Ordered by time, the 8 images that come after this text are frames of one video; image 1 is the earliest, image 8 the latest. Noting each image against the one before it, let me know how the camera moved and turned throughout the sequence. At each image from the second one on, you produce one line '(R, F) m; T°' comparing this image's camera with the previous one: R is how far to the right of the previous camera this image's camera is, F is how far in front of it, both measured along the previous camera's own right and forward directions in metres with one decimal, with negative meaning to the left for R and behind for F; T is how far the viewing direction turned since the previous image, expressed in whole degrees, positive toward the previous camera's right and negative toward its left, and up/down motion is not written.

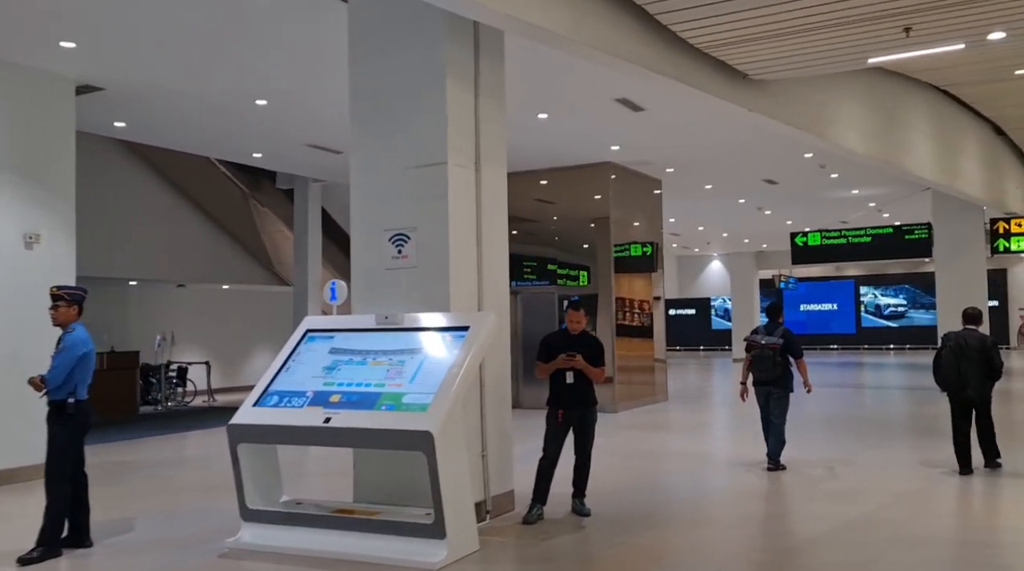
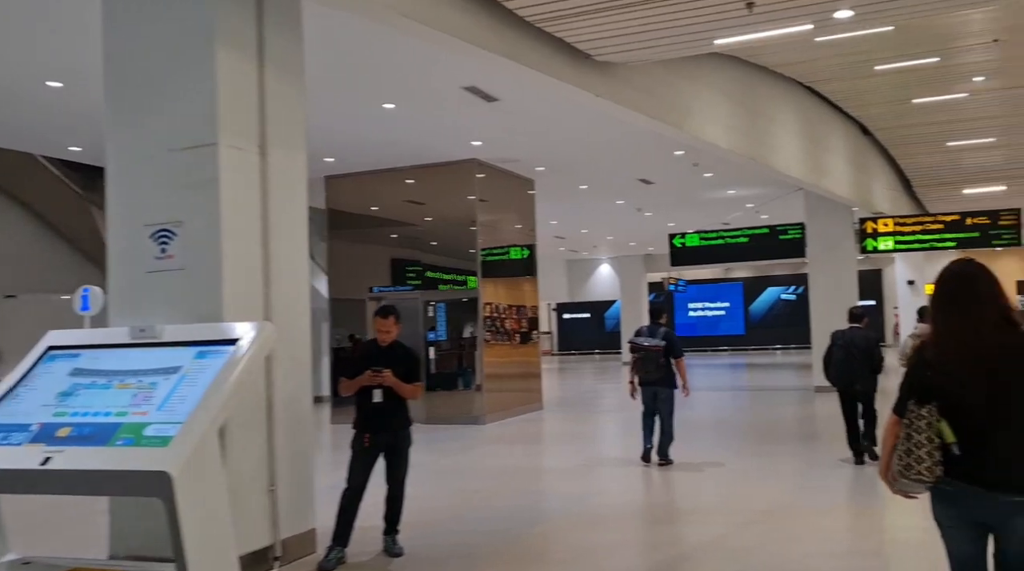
(+0.5, +0.6) m; +6°
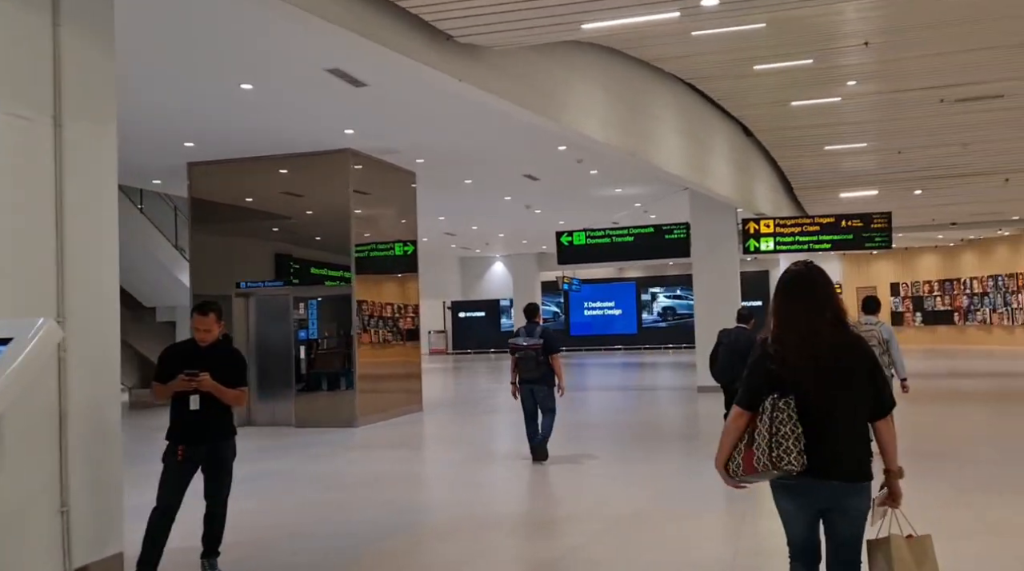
(+0.3, +0.3) m; +6°
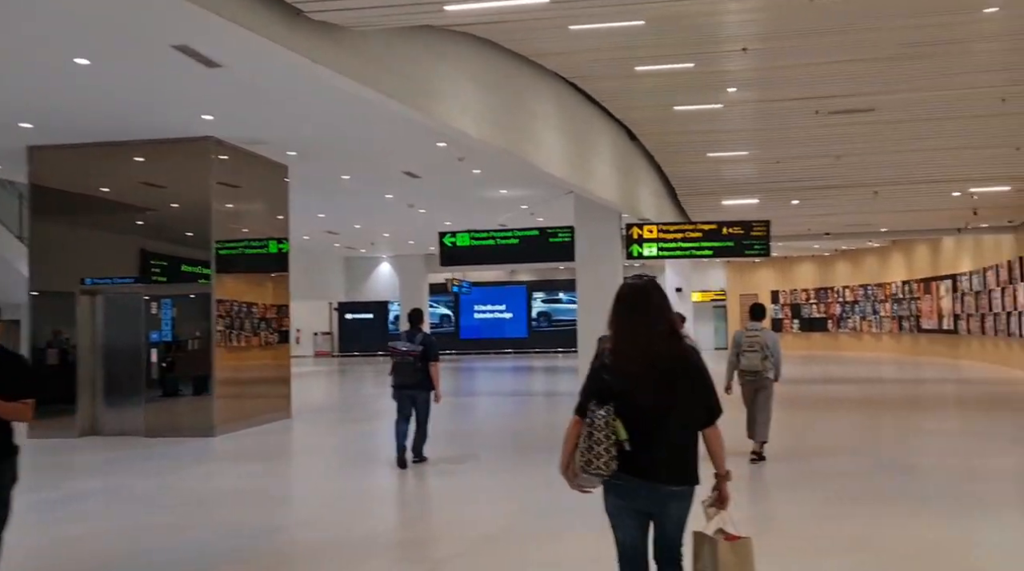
(+0.2, +0.4) m; +7°
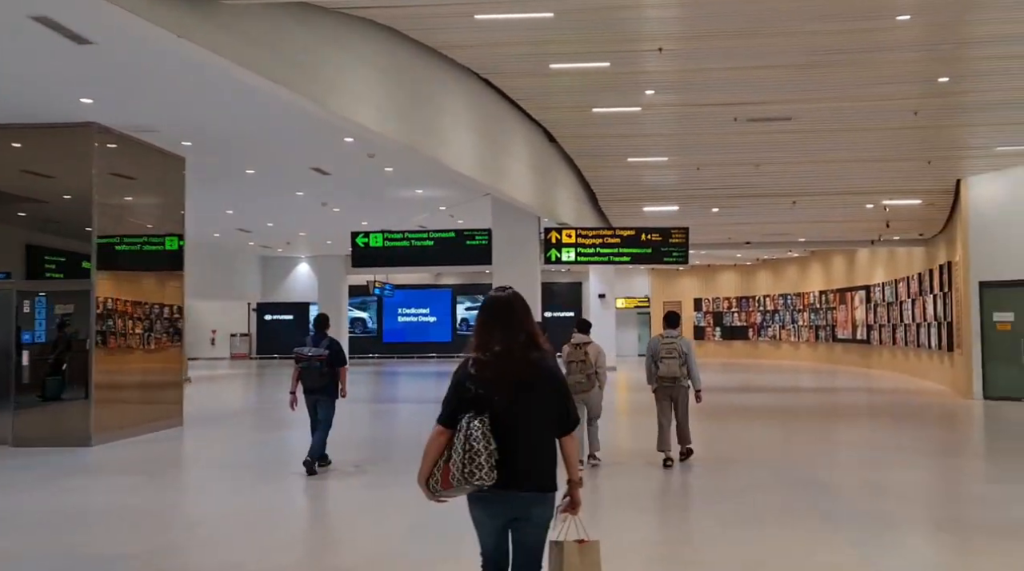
(+0.2, +0.4) m; +4°
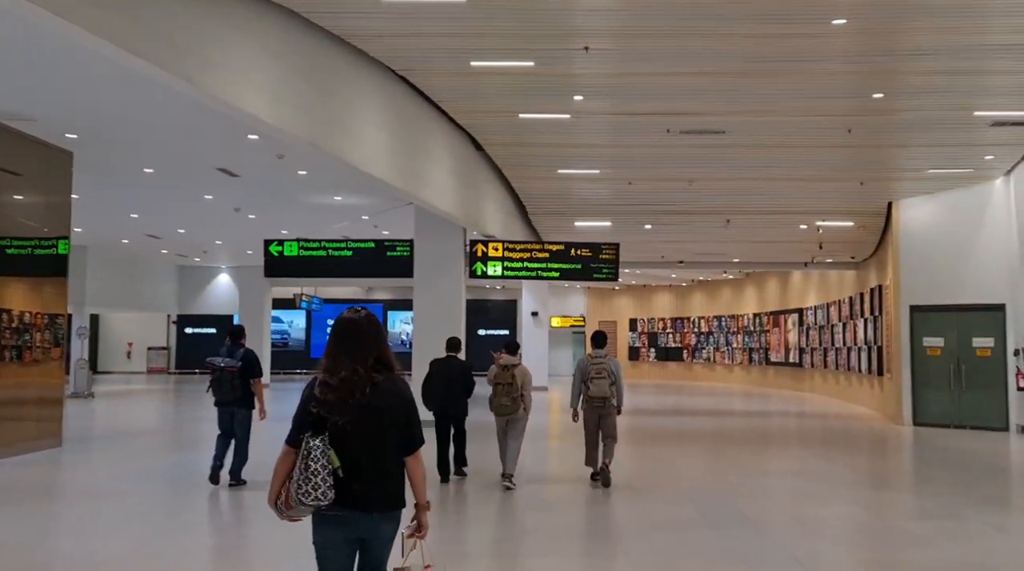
(+0.3, +0.7) m; +4°
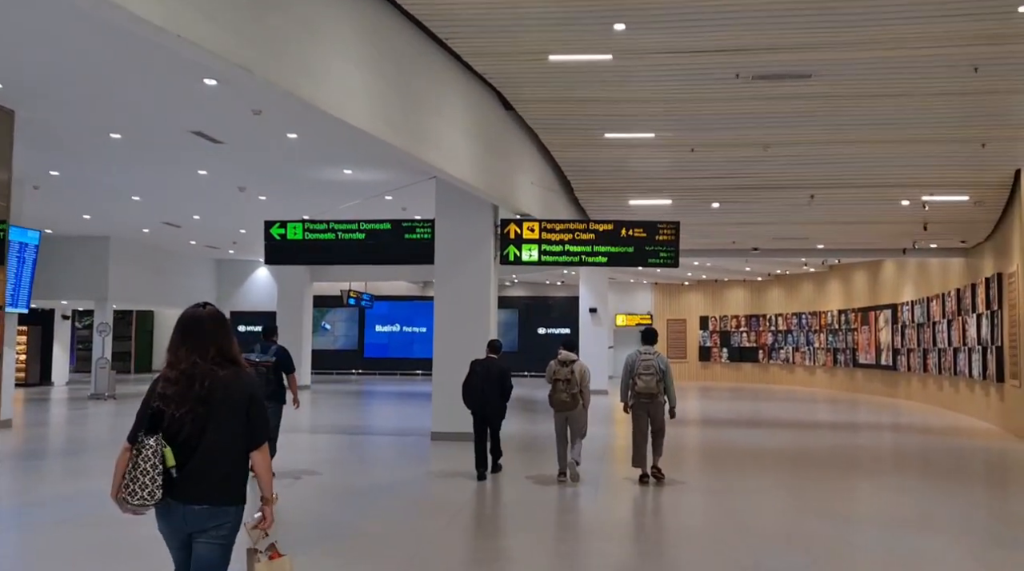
(+0.4, +2.1) m; -5°
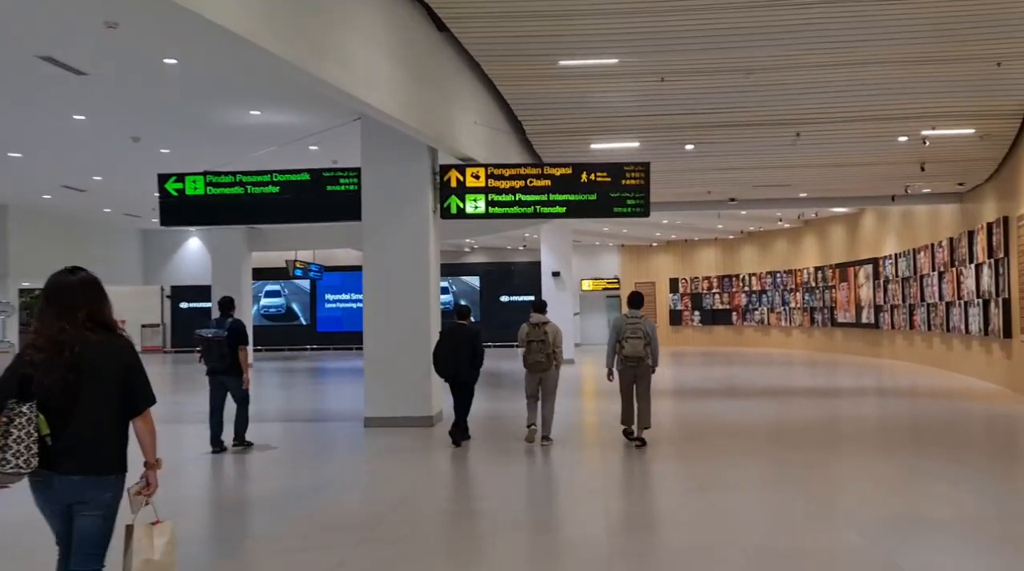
(+0.2, +1.7) m; +2°
